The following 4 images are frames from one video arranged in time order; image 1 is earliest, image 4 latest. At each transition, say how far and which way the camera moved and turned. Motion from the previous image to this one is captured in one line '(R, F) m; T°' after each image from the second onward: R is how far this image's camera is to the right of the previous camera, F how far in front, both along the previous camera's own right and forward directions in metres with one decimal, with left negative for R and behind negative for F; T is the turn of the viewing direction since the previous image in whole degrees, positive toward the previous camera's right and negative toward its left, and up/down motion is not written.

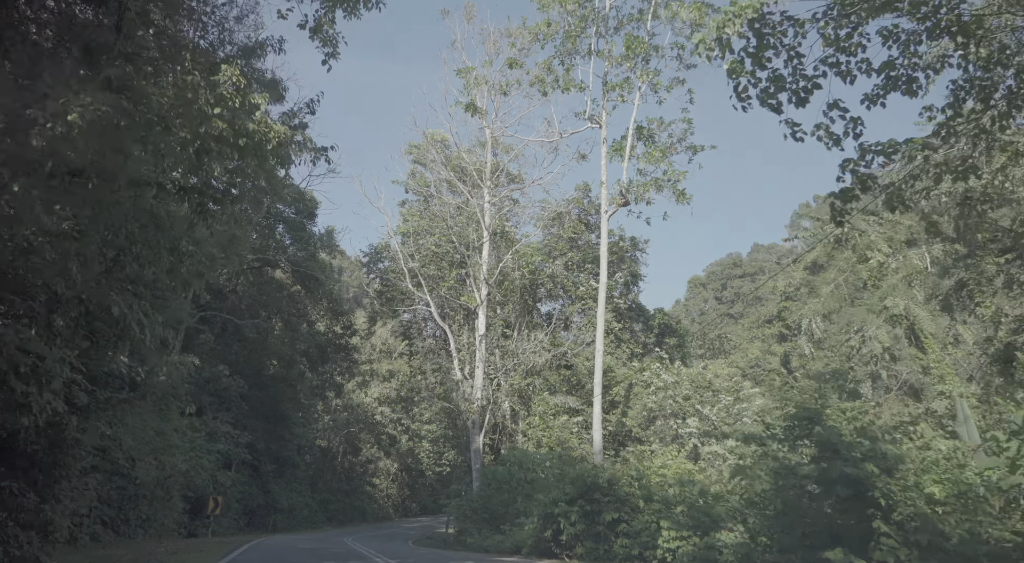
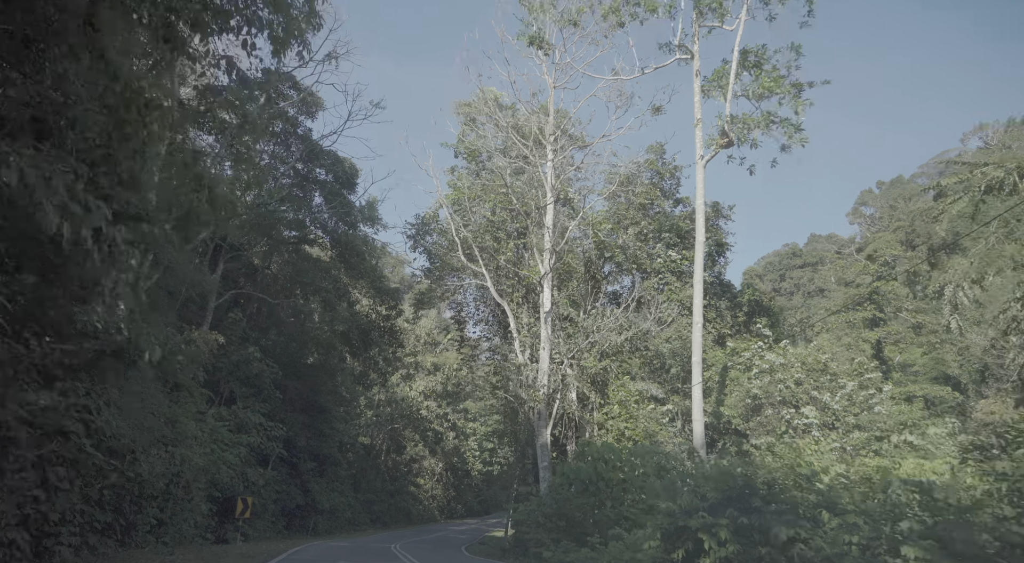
(-1.7, +6.3) m; -3°
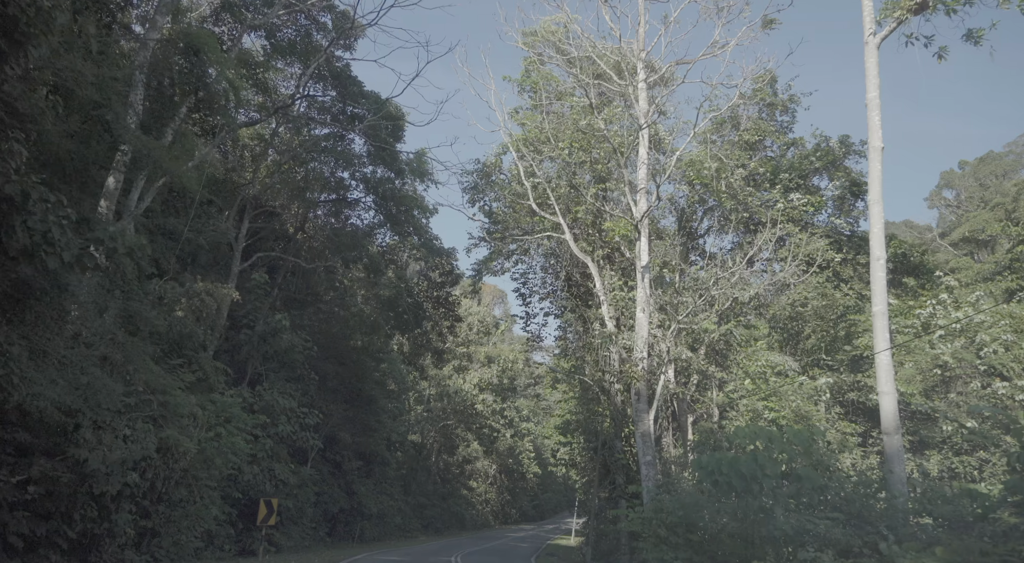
(-1.9, +8.3) m; -3°
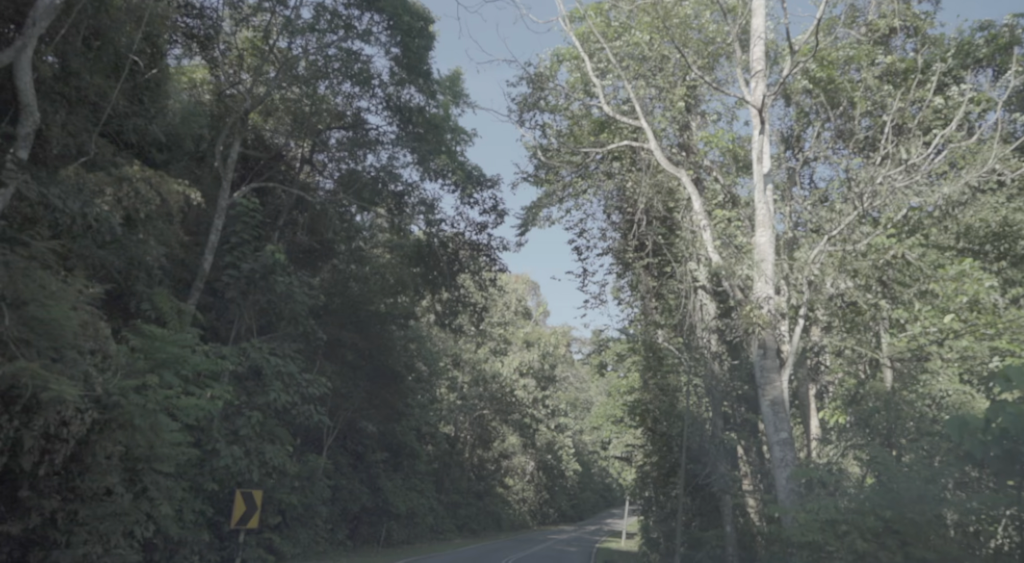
(-1.4, +8.6) m; -2°
